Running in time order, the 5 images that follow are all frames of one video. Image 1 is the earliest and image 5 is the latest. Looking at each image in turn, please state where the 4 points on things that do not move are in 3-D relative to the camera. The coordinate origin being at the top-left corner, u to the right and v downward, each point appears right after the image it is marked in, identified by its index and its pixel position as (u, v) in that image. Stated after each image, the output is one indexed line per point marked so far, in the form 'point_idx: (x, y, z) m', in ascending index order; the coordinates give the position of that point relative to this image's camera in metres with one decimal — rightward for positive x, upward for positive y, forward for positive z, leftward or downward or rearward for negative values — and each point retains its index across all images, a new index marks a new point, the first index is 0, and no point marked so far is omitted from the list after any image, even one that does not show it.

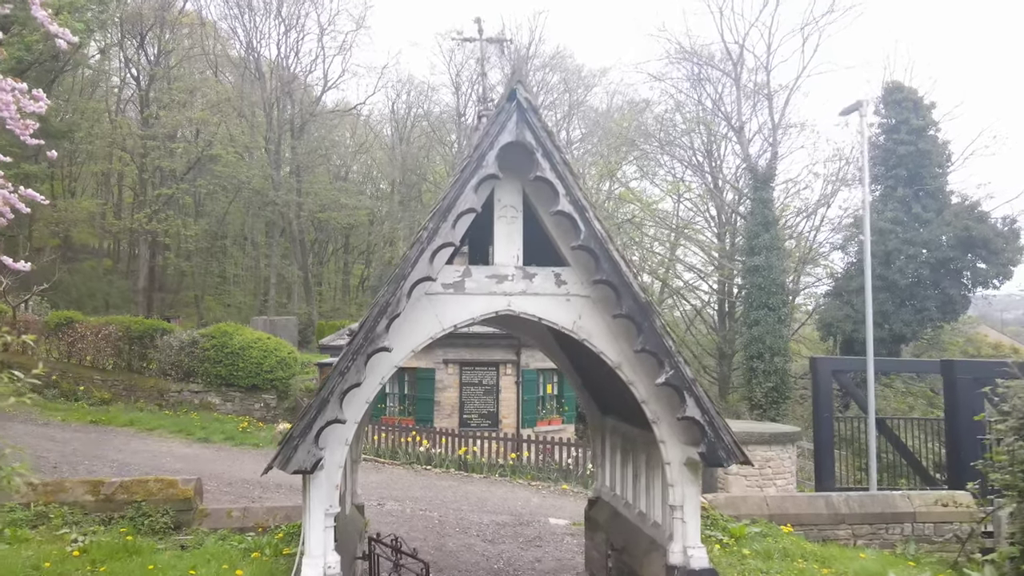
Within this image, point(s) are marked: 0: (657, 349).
0: (+1.1, -0.5, +5.0) m
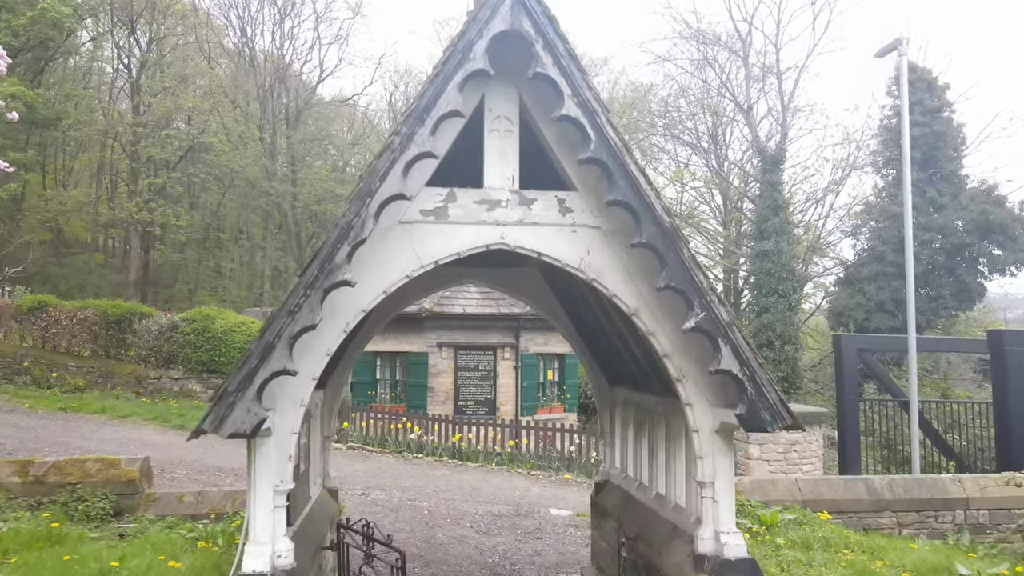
0: (+1.1, 0.0, +4.1) m
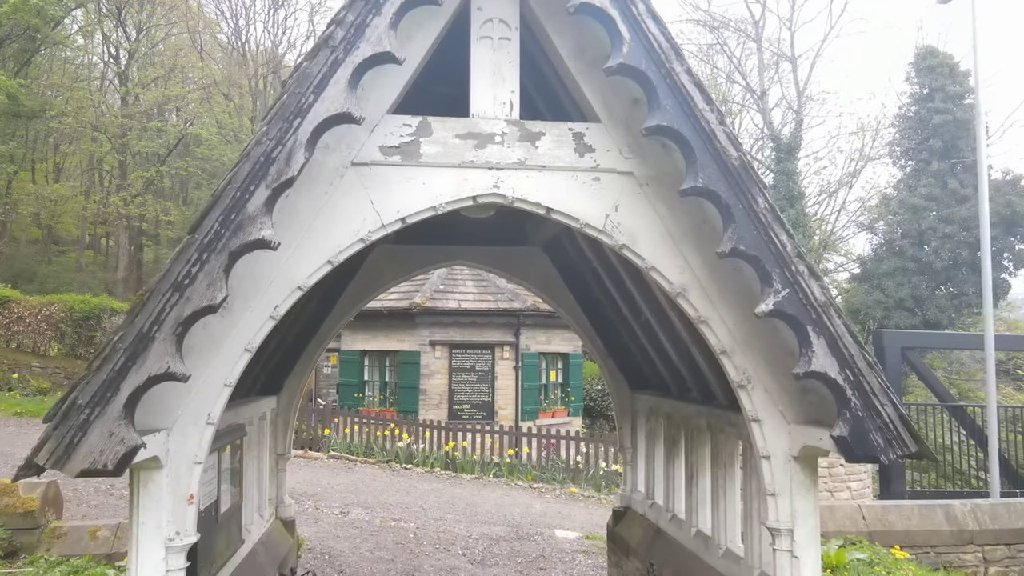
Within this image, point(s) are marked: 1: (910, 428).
0: (+1.1, +0.2, +2.8) m
1: (+1.7, -0.6, +2.8) m
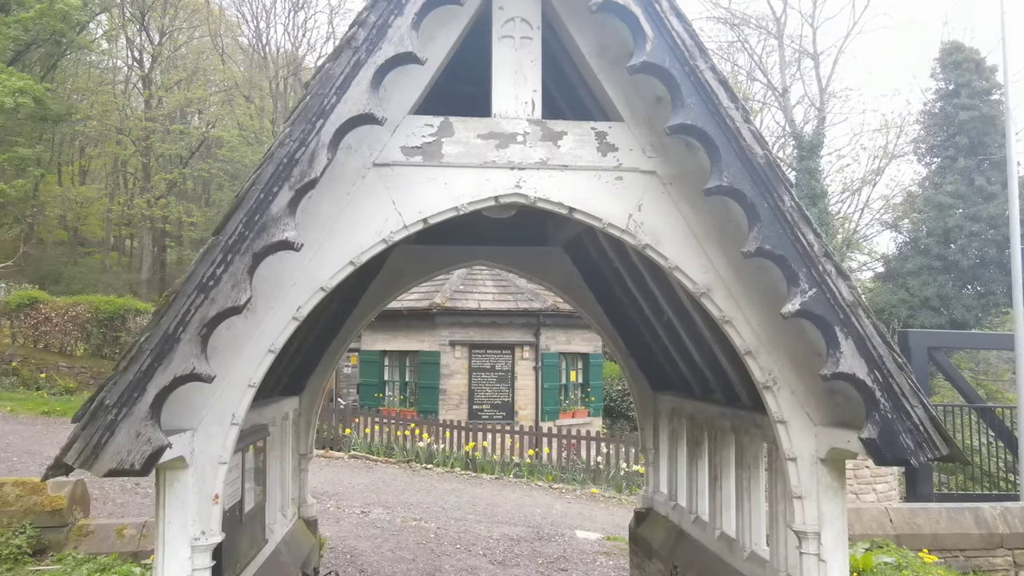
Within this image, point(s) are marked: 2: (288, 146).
0: (+1.1, +0.2, +2.8) m
1: (+1.8, -0.6, +2.8) m
2: (-0.9, +0.6, +2.6) m
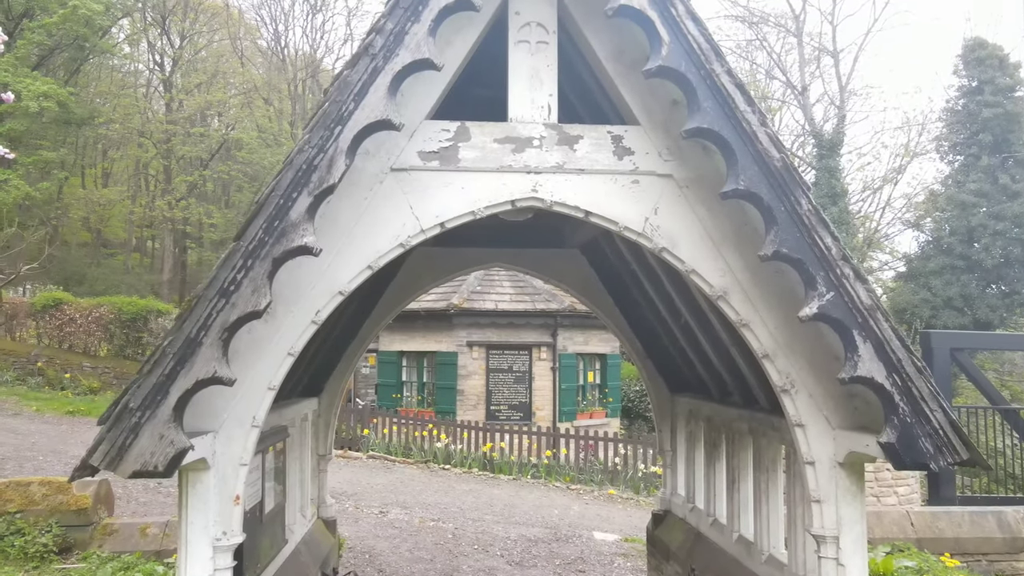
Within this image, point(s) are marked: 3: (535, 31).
0: (+1.2, +0.1, +2.8) m
1: (+1.9, -0.6, +2.7) m
2: (-0.8, +0.5, +2.6) m
3: (+0.1, +1.2, +3.1) m
